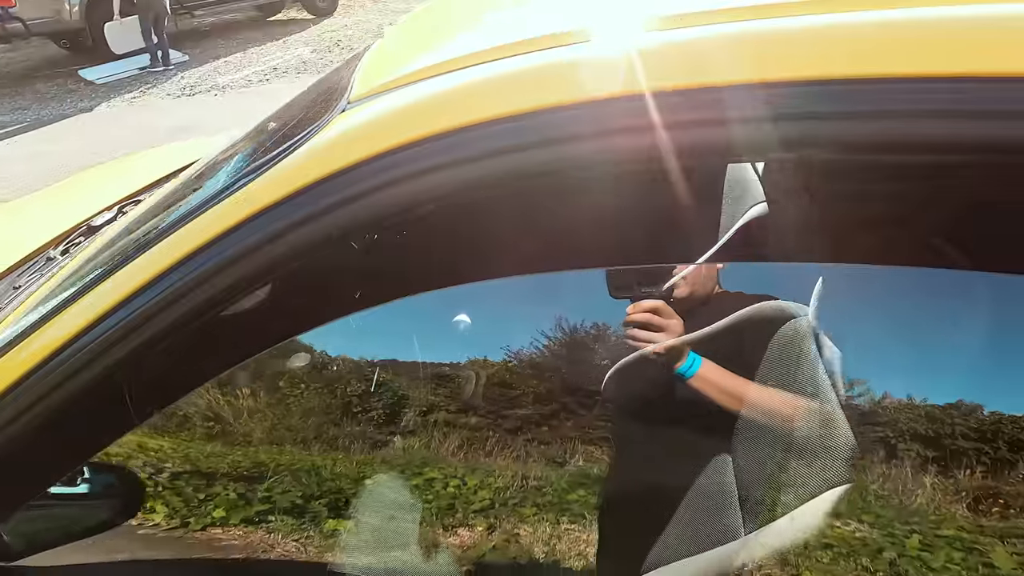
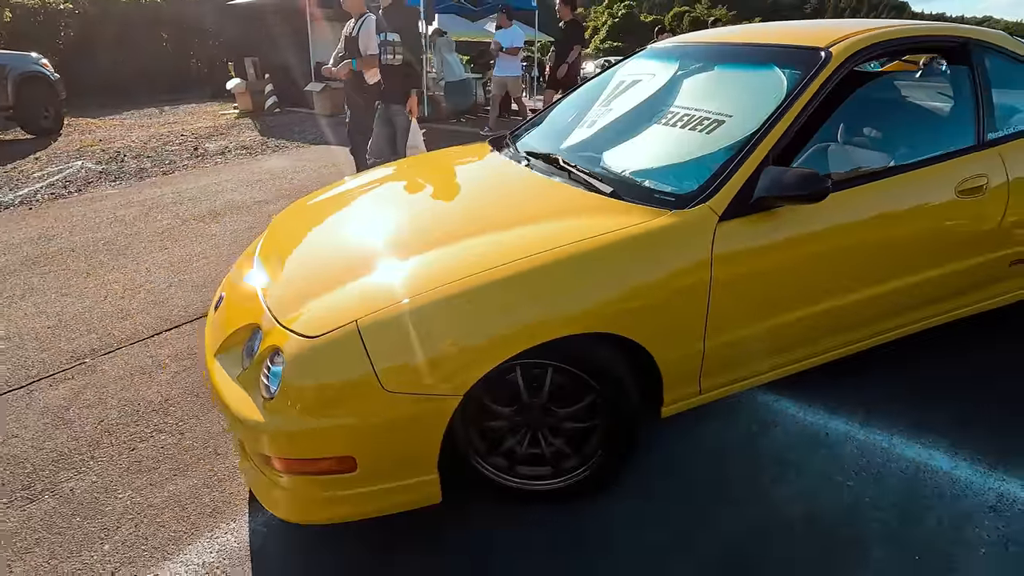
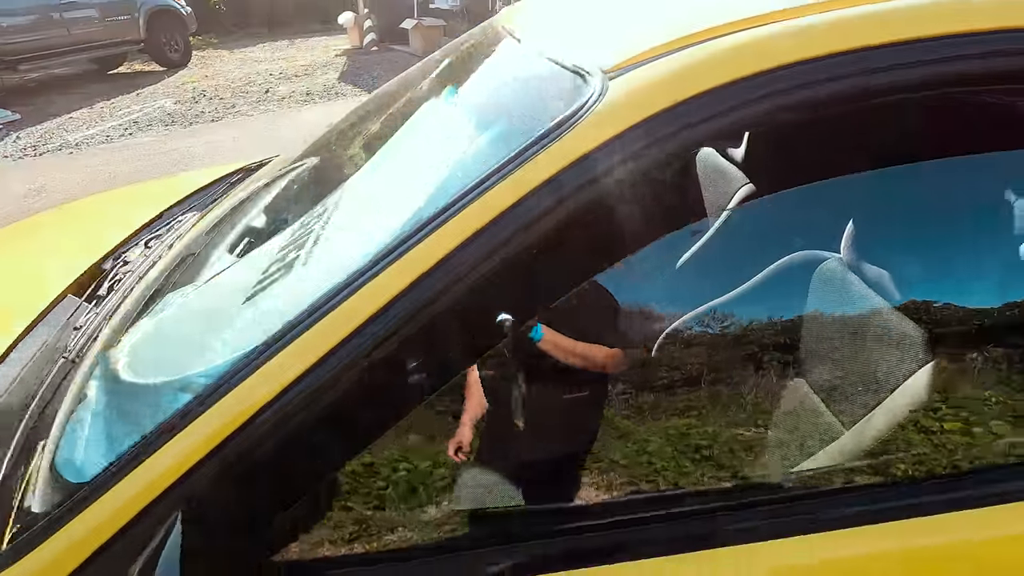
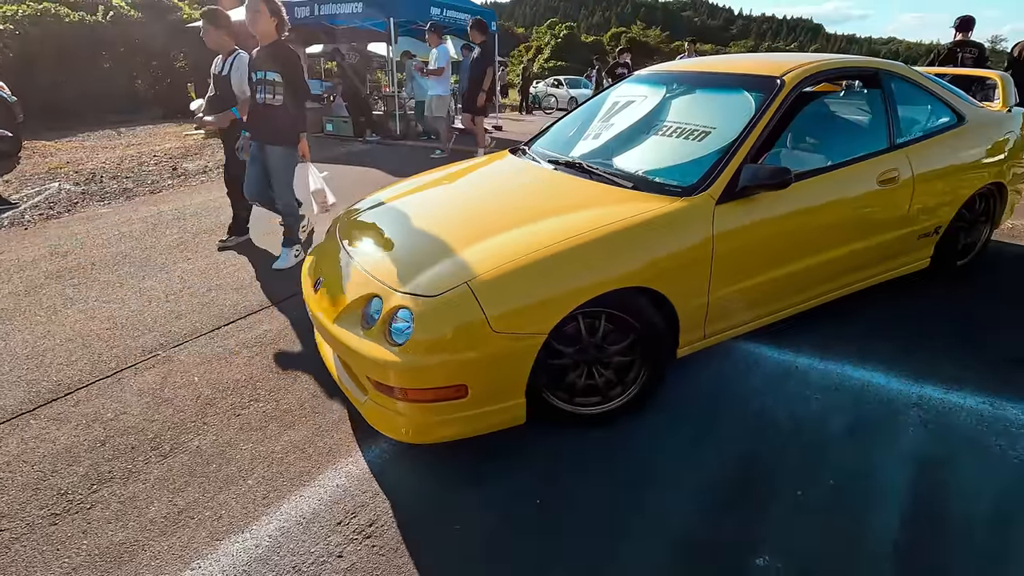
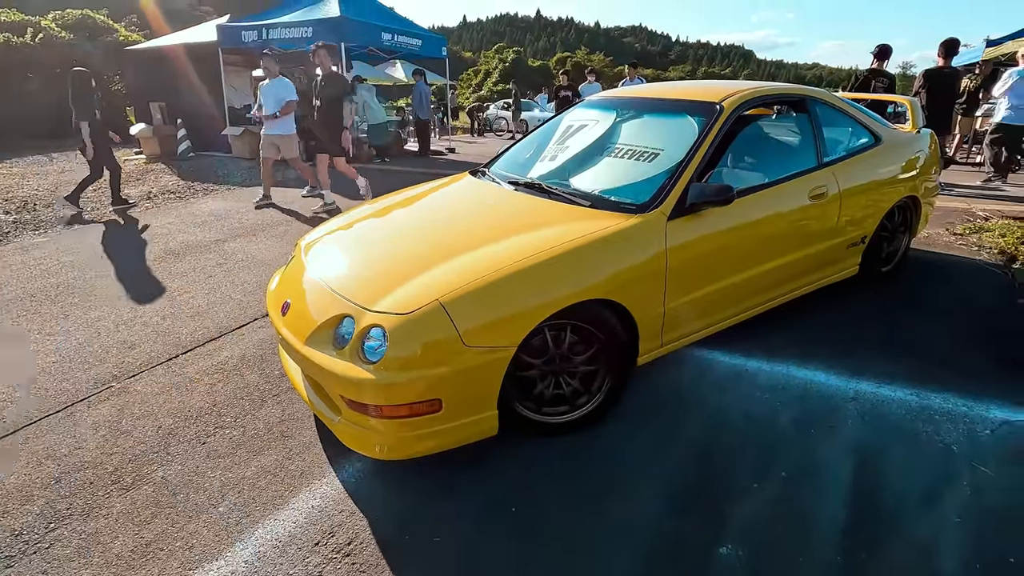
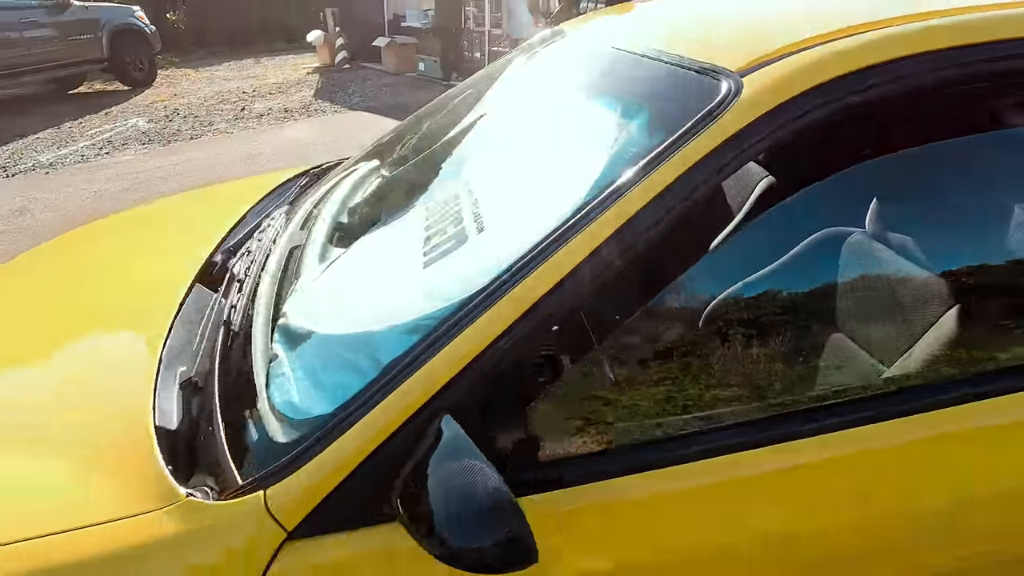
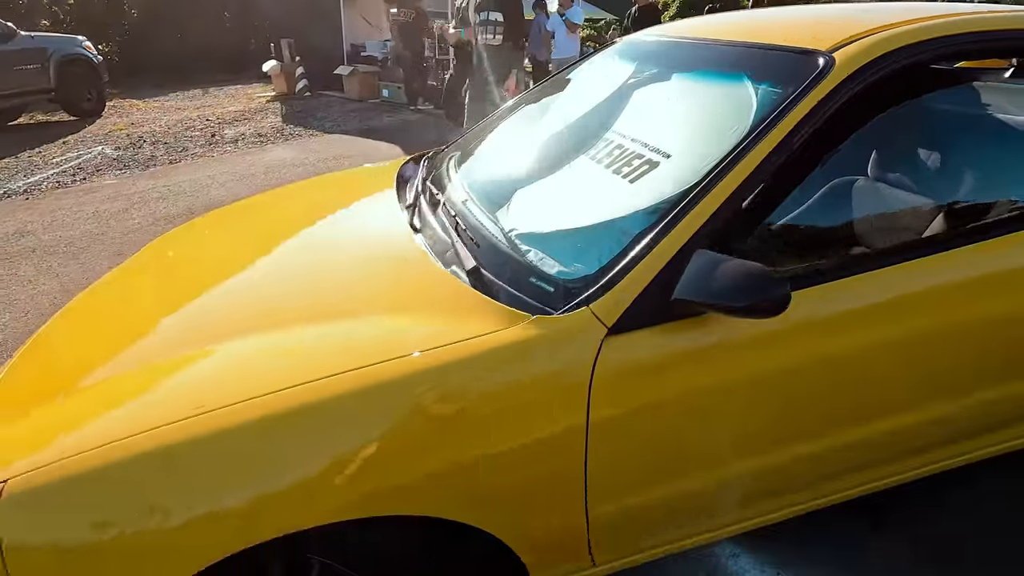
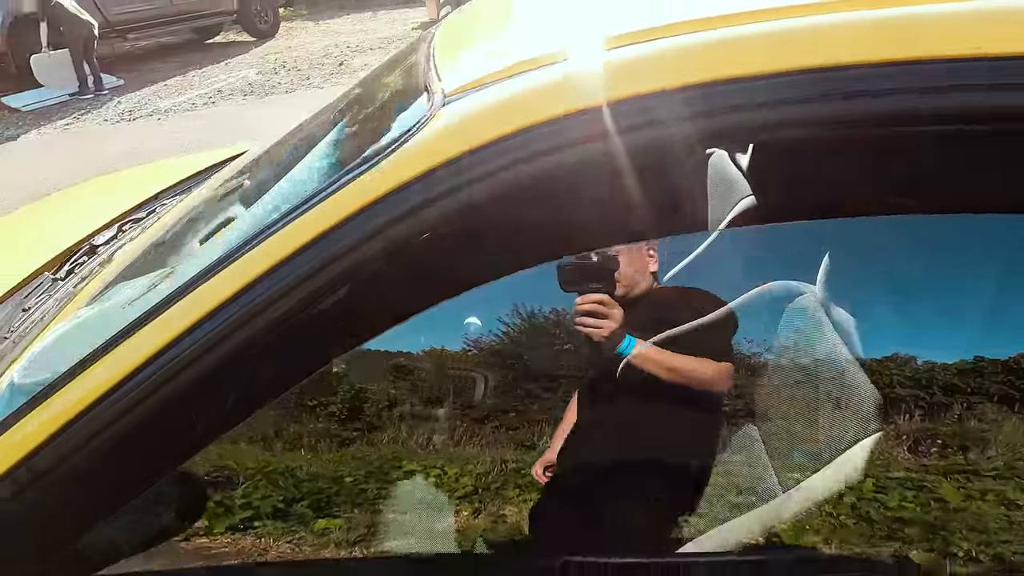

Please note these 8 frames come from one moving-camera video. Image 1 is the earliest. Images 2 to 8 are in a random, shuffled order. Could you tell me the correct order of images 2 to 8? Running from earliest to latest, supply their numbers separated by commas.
8, 3, 6, 7, 2, 4, 5
